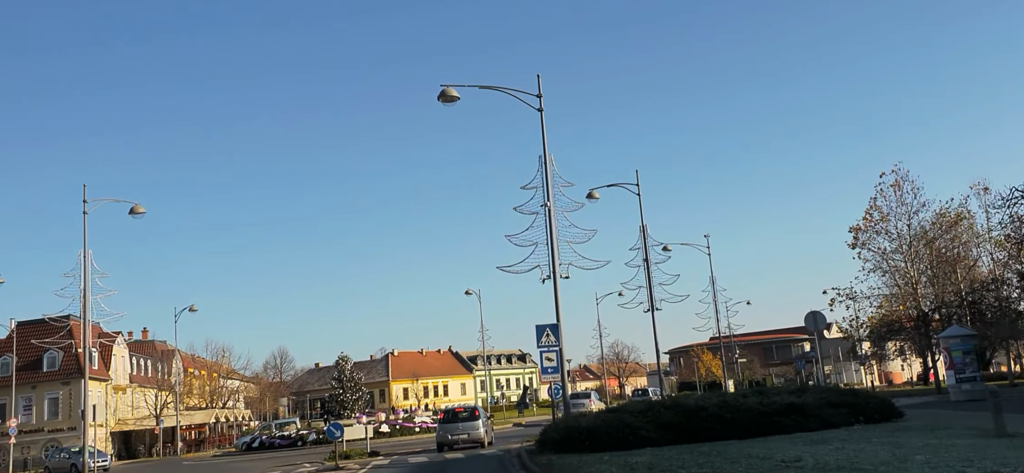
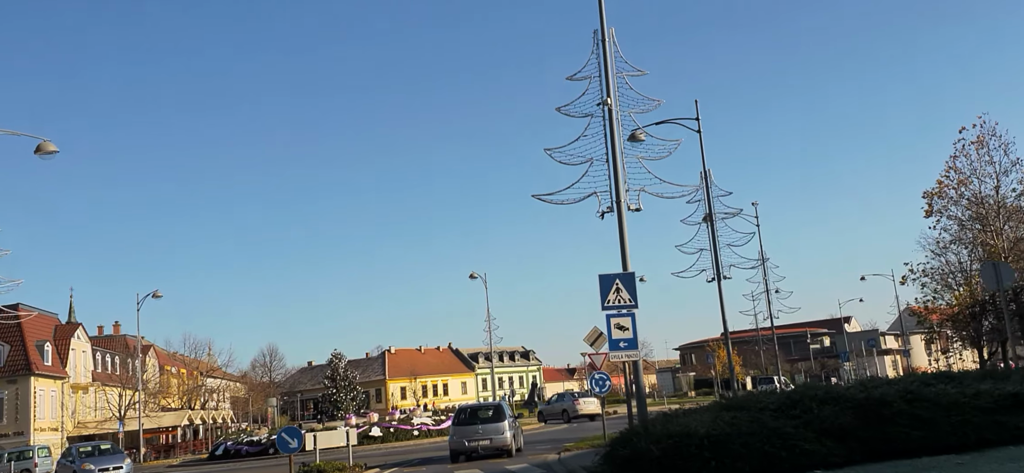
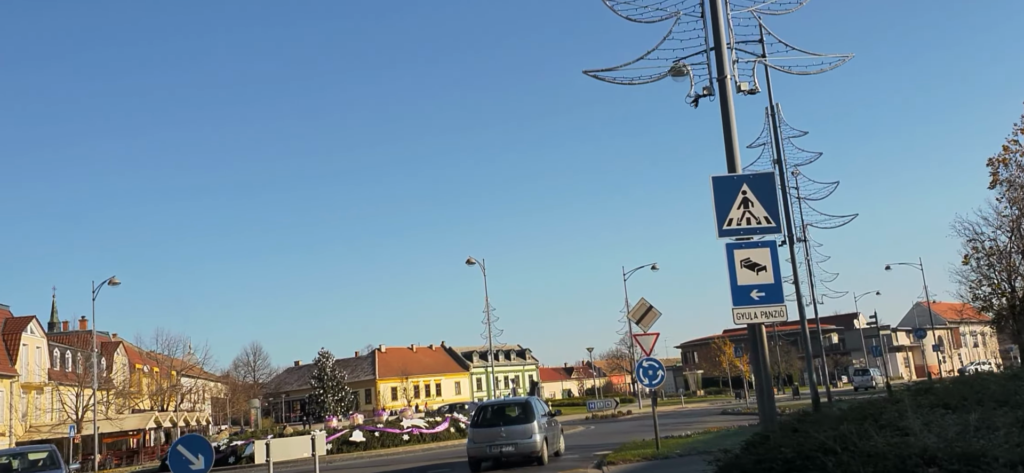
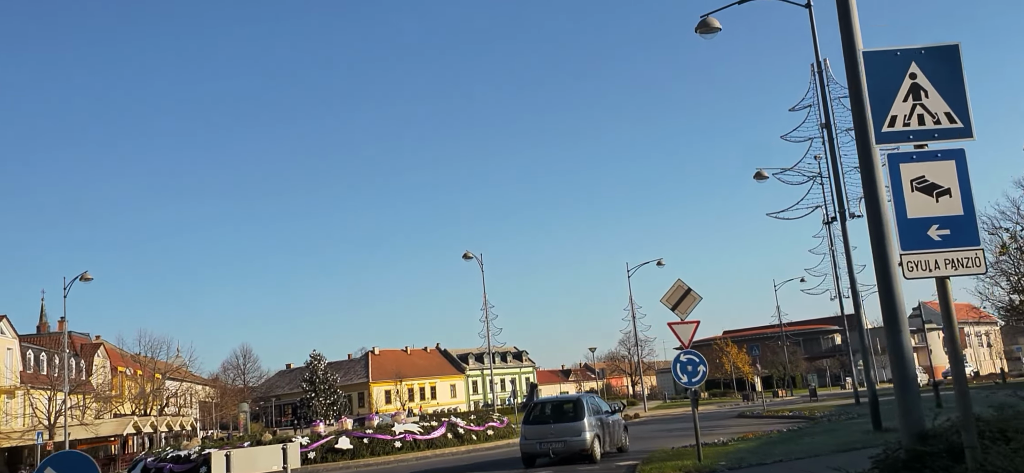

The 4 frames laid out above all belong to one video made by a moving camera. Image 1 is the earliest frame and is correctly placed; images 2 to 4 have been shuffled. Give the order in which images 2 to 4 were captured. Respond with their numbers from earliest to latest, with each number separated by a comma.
2, 3, 4
